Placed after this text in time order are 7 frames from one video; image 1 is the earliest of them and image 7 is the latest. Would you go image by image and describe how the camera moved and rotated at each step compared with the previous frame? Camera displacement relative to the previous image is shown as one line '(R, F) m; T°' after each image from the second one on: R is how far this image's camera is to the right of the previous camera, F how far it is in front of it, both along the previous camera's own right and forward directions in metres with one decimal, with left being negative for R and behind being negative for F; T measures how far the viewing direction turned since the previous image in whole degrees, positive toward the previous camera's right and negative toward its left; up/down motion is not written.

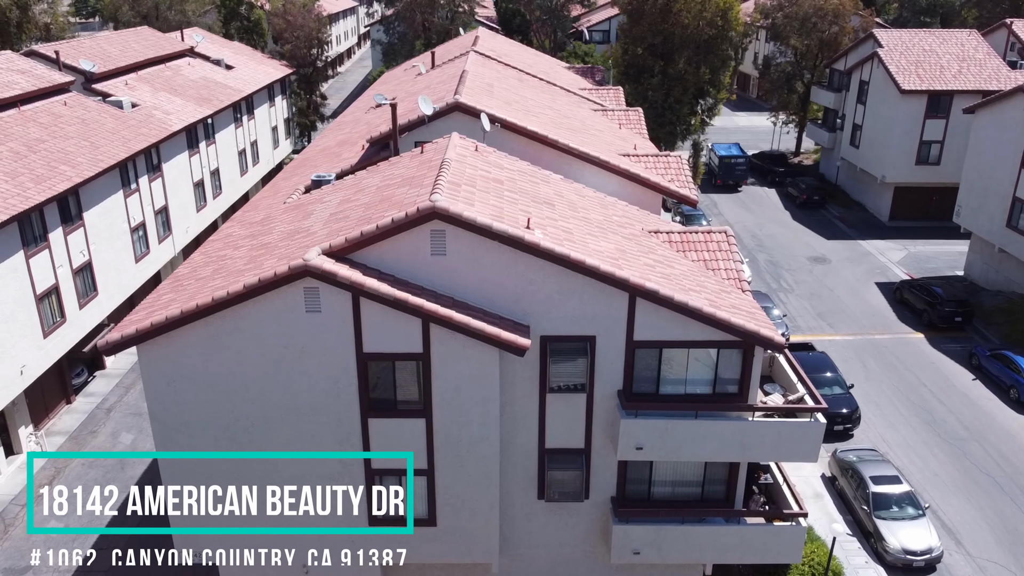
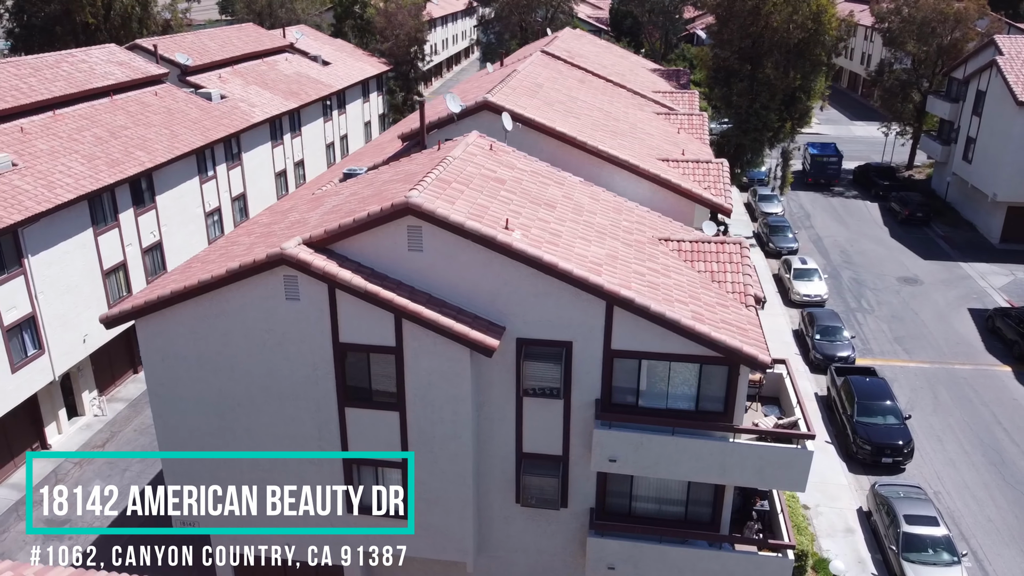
(+2.7, +0.4) m; -8°
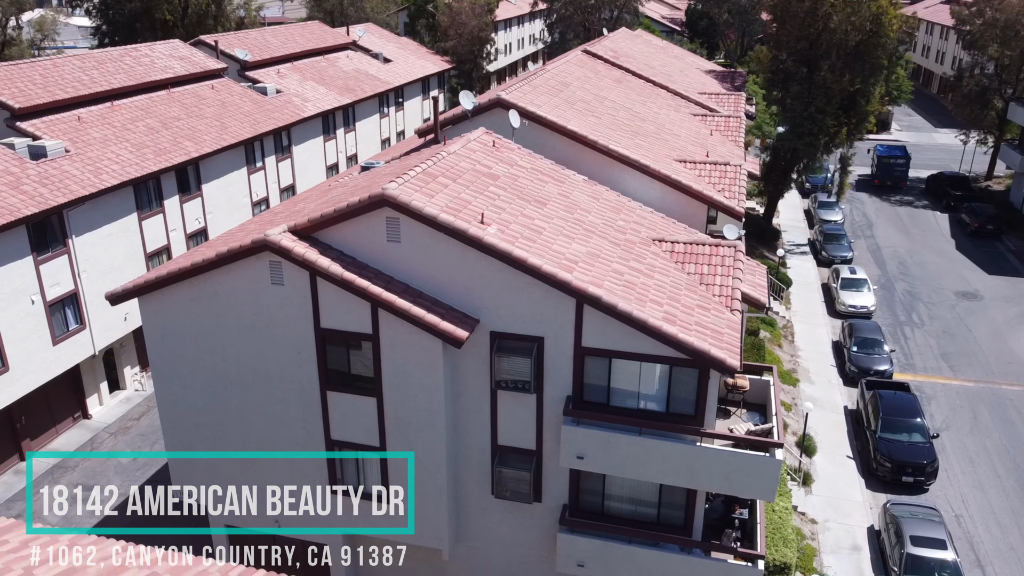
(+2.1, -0.1) m; -6°
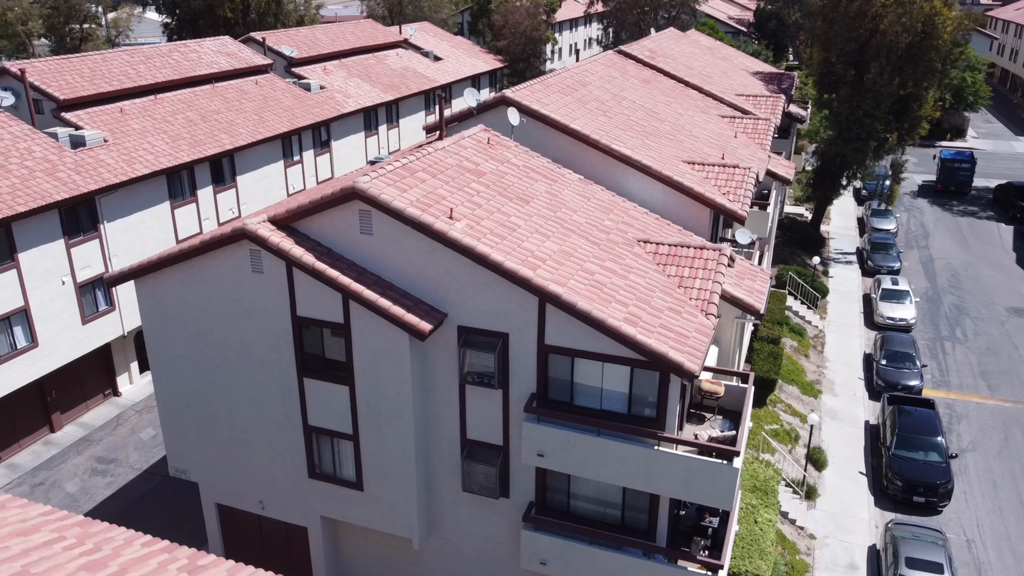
(+2.1, 0.0) m; -5°
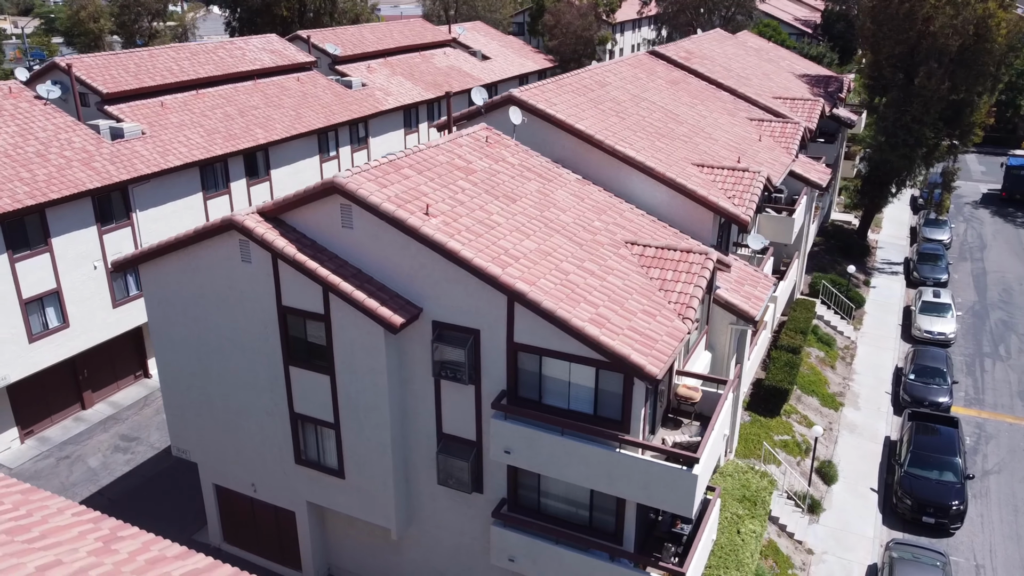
(+1.9, 0.0) m; -5°
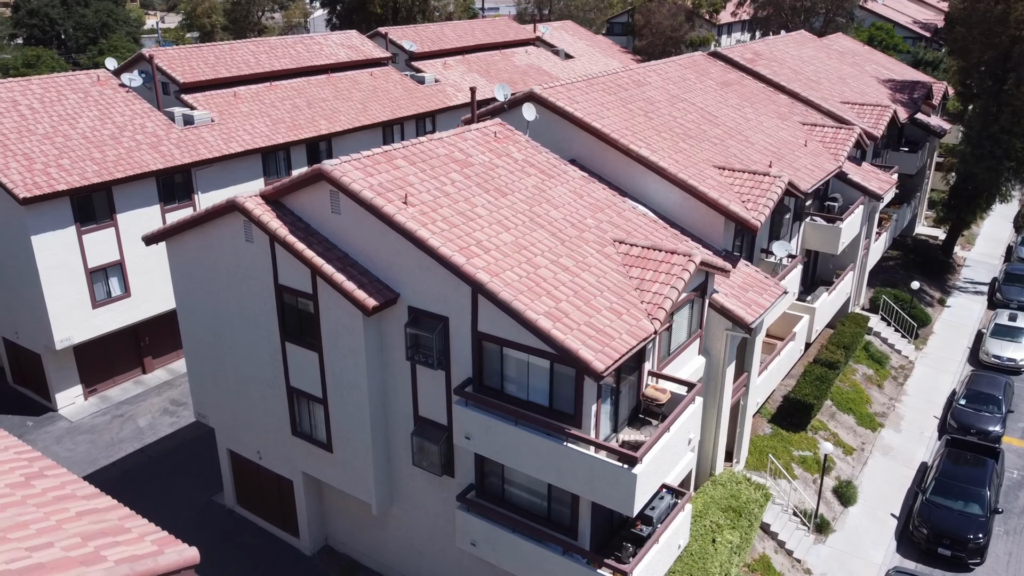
(+2.9, -0.2) m; -8°
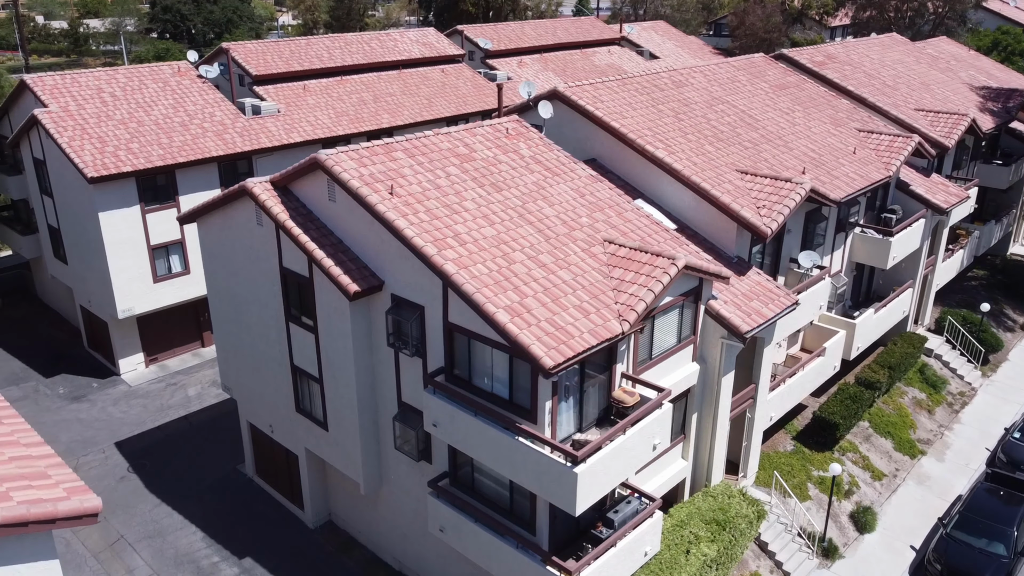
(+2.9, 0.0) m; -8°
